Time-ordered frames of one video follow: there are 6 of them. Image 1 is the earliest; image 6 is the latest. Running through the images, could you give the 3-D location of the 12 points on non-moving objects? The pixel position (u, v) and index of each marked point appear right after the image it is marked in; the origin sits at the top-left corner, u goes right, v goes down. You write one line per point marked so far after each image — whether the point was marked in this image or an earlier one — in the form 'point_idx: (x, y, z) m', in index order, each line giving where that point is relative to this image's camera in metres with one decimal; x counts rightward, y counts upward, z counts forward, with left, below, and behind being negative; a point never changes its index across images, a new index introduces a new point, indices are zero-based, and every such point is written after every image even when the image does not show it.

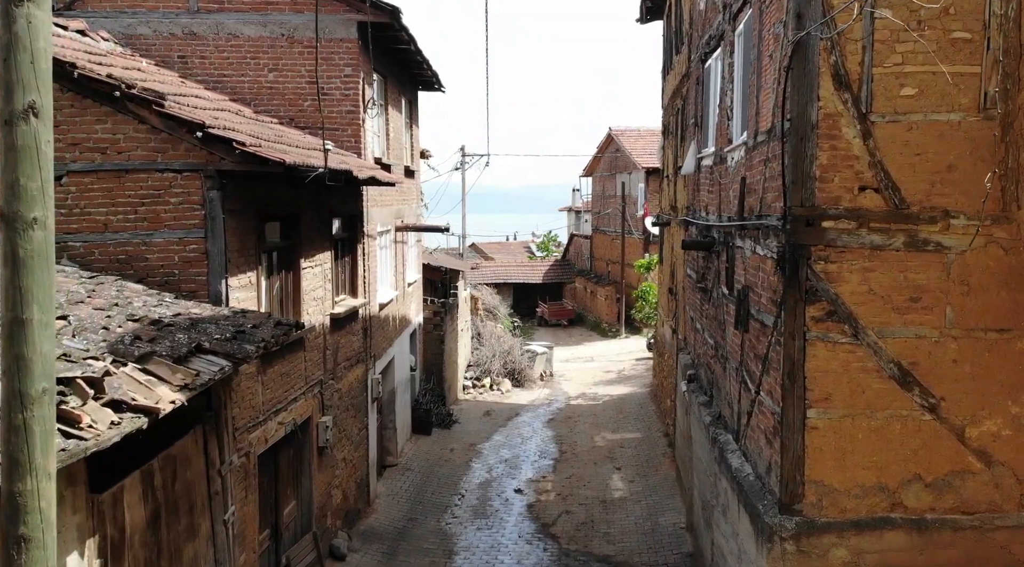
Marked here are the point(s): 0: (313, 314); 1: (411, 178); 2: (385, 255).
0: (-2.2, -0.3, +10.4) m
1: (-1.9, +2.1, +18.7) m
2: (-2.0, +0.5, +15.2) m
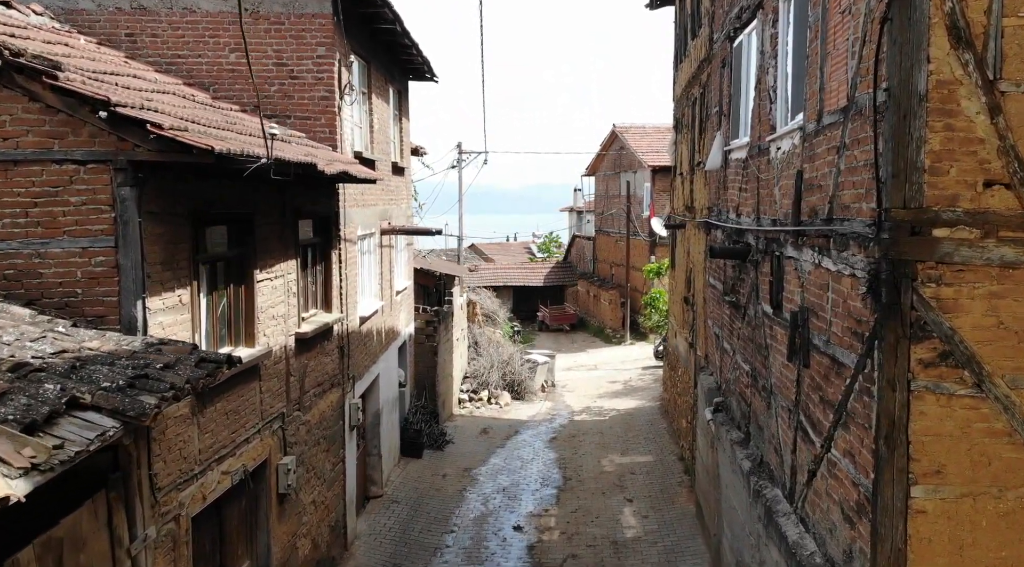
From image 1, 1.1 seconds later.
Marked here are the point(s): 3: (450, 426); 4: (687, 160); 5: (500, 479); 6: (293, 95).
0: (-2.2, -0.5, +8.7) m
1: (-2.0, +1.9, +17.0) m
2: (-2.0, +0.3, +13.5) m
3: (-1.2, -2.9, +19.5) m
4: (+2.9, +2.1, +16.4) m
5: (-0.2, -3.1, +15.5) m
6: (-2.5, +2.2, +11.1) m
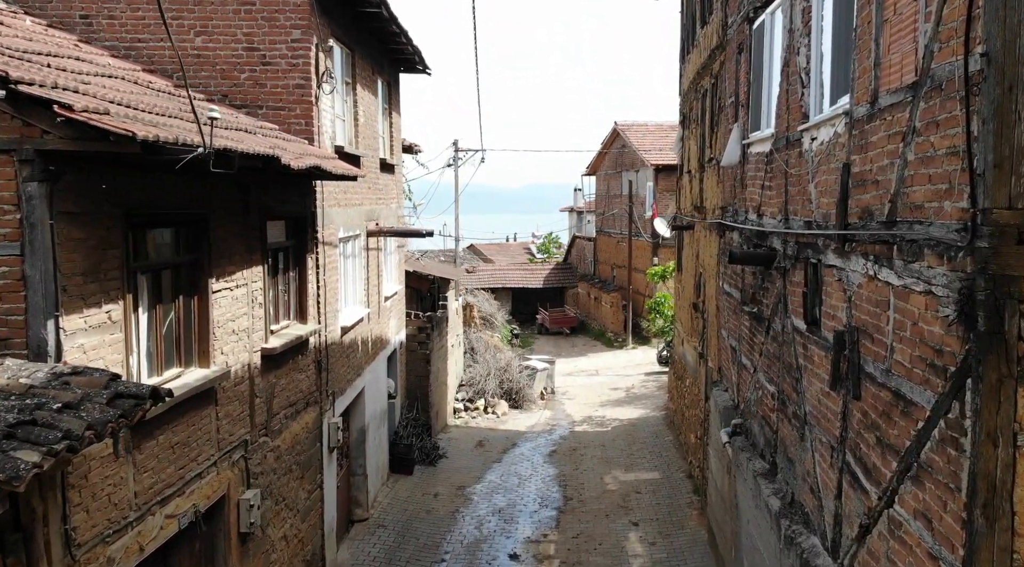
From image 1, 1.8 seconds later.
0: (-2.2, -0.6, +7.6) m
1: (-2.0, +1.8, +15.9) m
2: (-2.1, +0.2, +12.4) m
3: (-1.3, -2.9, +18.4) m
4: (+2.9, +2.0, +15.3) m
5: (-0.2, -3.2, +14.5) m
6: (-2.6, +2.1, +10.1) m
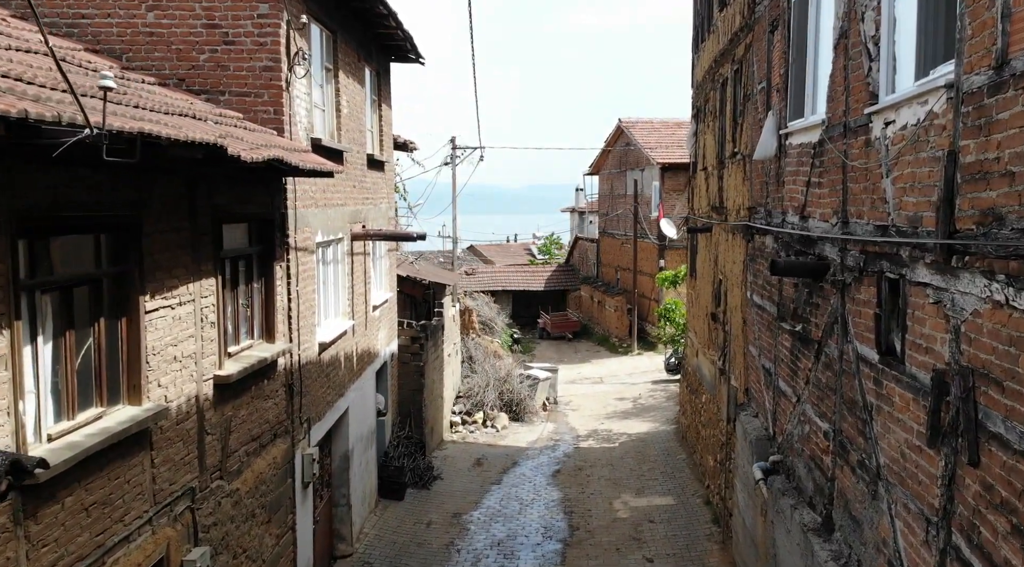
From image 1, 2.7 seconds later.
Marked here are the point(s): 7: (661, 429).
0: (-2.2, -0.7, +6.3) m
1: (-2.0, +1.7, +14.6) m
2: (-2.1, +0.1, +11.1) m
3: (-1.3, -3.1, +17.1) m
4: (+2.9, +1.9, +14.0) m
5: (-0.2, -3.3, +13.2) m
6: (-2.6, +2.0, +8.8) m
7: (+3.0, -2.9, +19.5) m
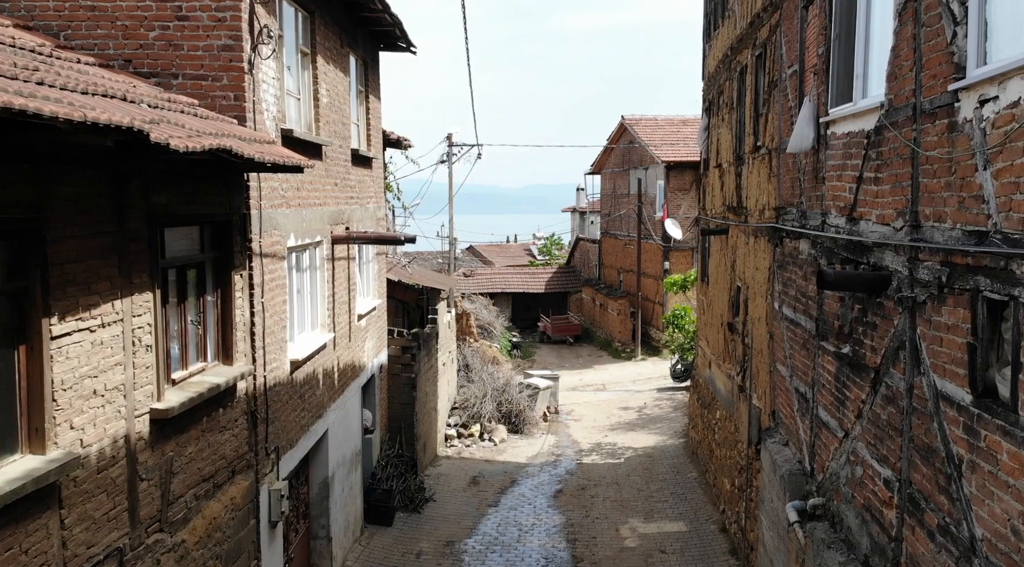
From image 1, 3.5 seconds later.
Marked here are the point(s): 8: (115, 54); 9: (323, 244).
0: (-2.3, -0.8, +5.1) m
1: (-2.0, +1.6, +13.5) m
2: (-2.1, 0.0, +10.0) m
3: (-1.3, -3.1, +15.9) m
4: (+2.9, +1.8, +12.9) m
5: (-0.3, -3.4, +12.0) m
6: (-2.6, +1.9, +7.6) m
7: (+3.0, -3.0, +18.3) m
8: (-3.1, +1.8, +7.6) m
9: (-2.0, +0.4, +10.4) m
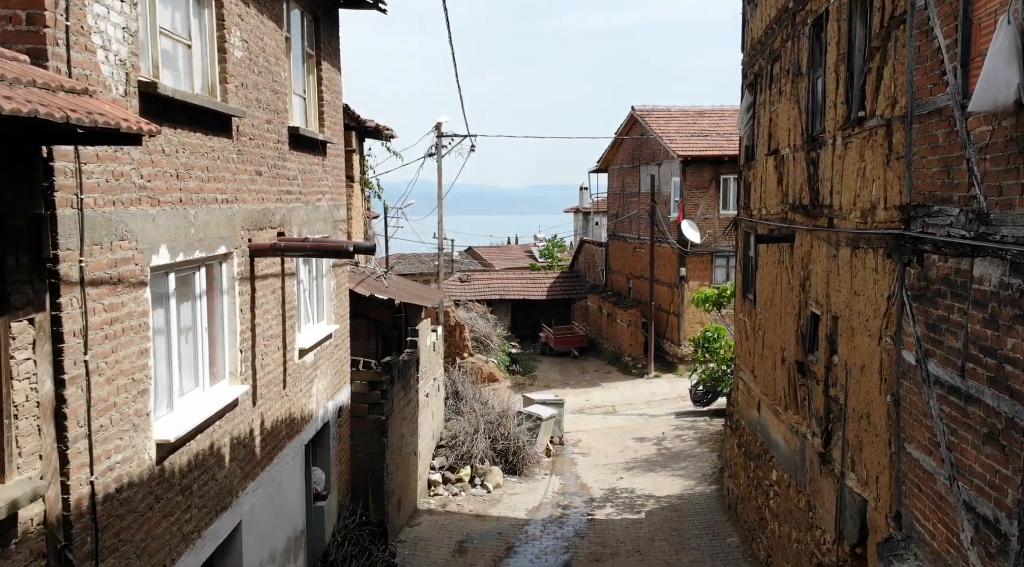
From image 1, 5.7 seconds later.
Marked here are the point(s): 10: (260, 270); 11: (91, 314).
0: (-2.3, -1.0, +2.0) m
1: (-2.1, +1.4, +10.3) m
2: (-2.1, -0.2, +6.9) m
3: (-1.4, -3.4, +12.8) m
4: (+2.8, +1.6, +9.7) m
5: (-0.3, -3.7, +8.9) m
6: (-2.7, +1.7, +4.5) m
7: (+2.9, -3.3, +15.2) m
8: (-3.2, +1.6, +4.5) m
9: (-2.1, +0.2, +7.2) m
10: (-2.1, +0.1, +7.9) m
11: (-2.1, -0.1, +4.9) m
